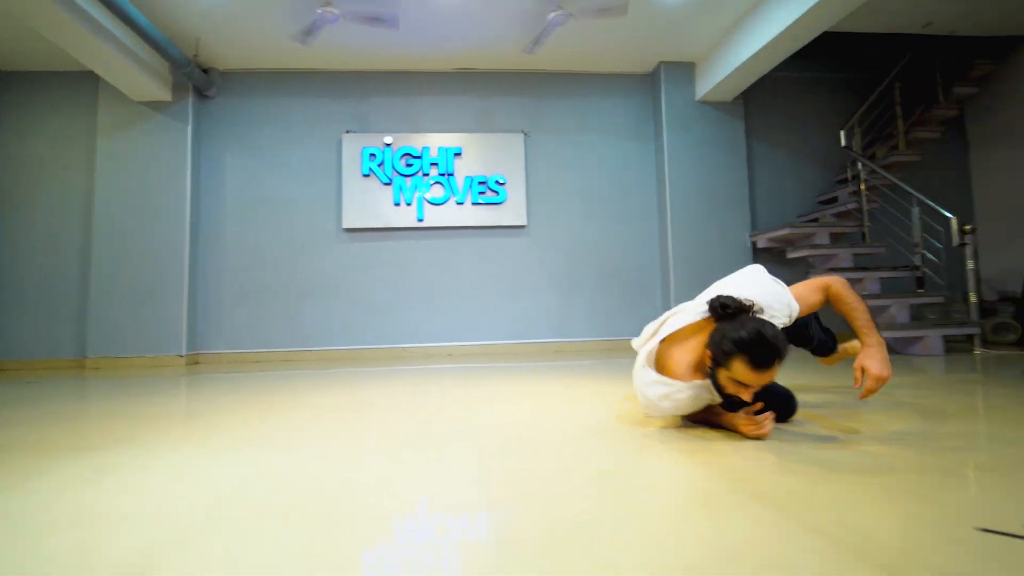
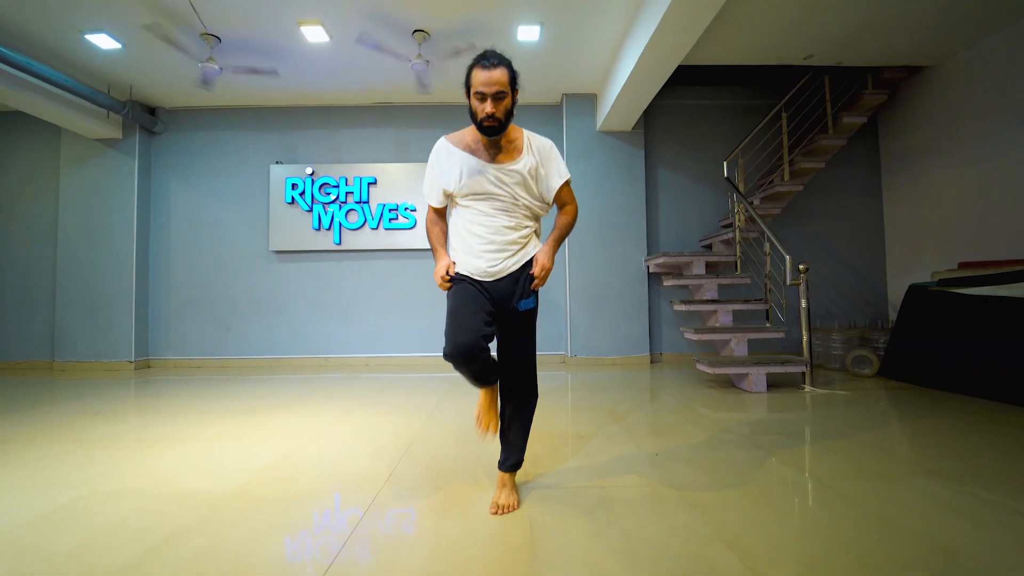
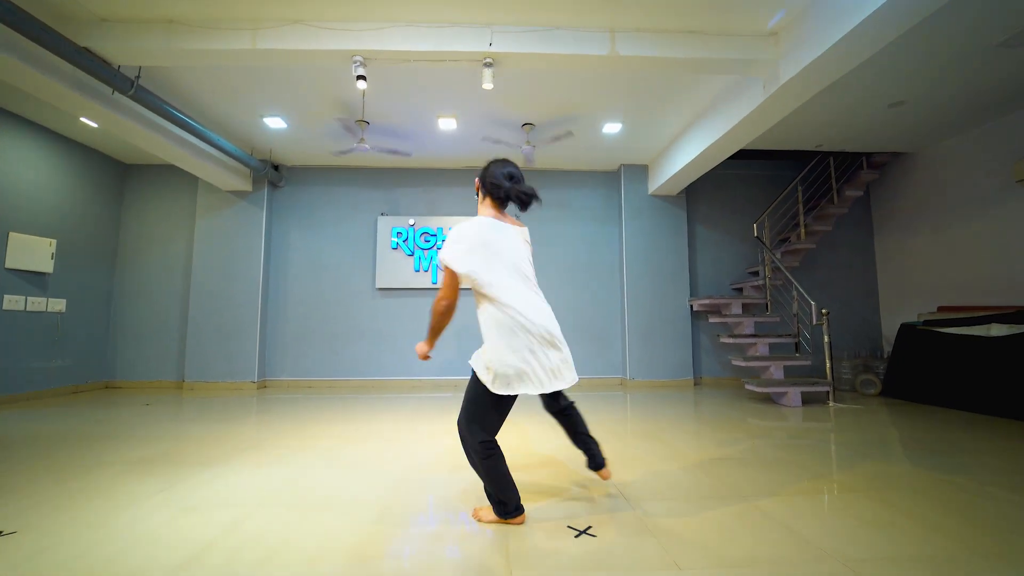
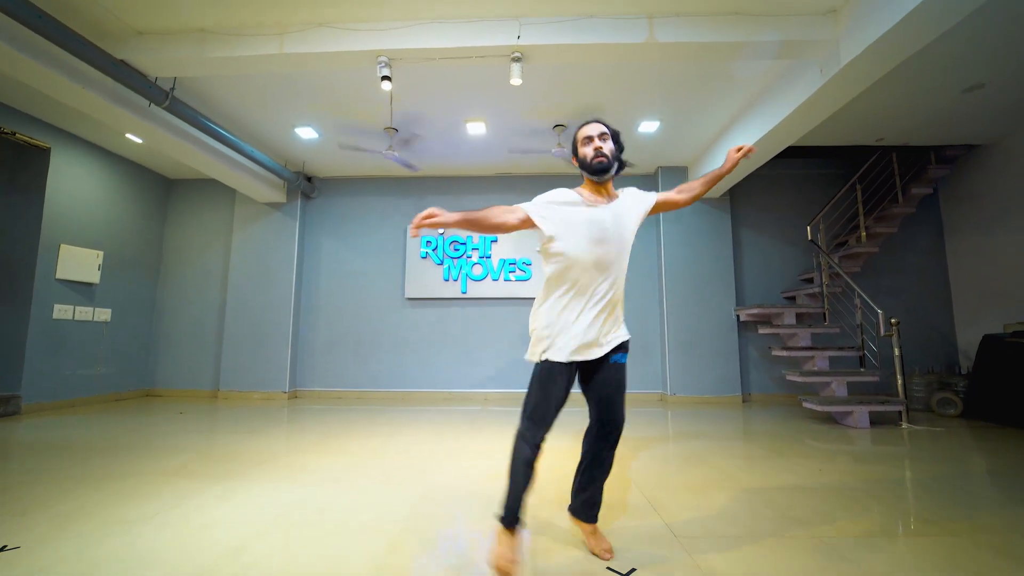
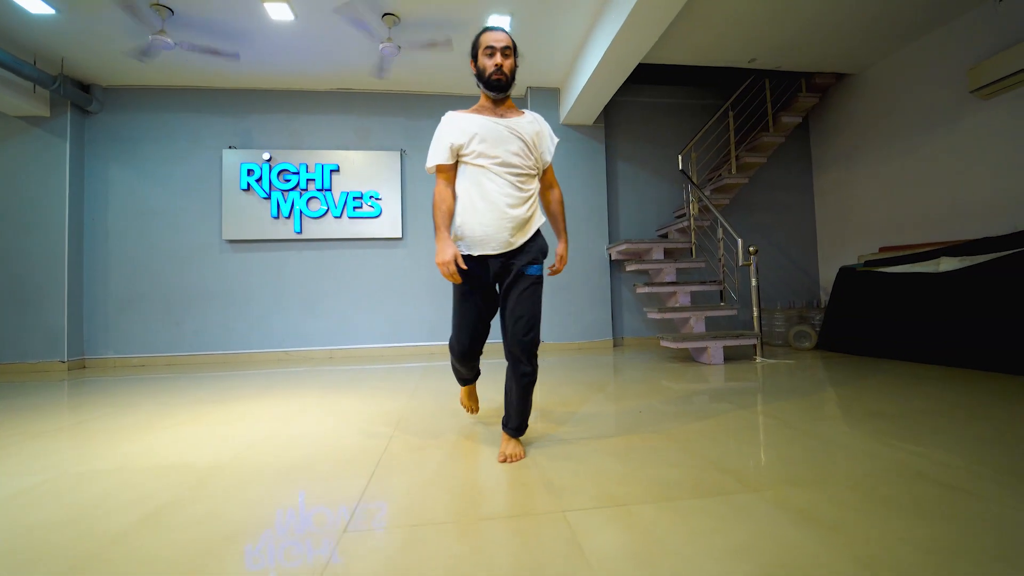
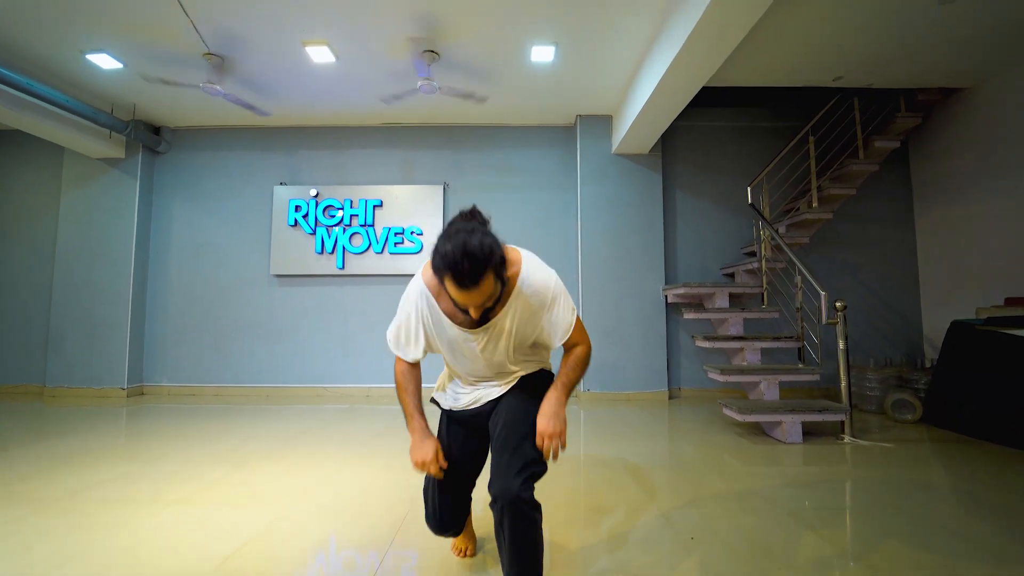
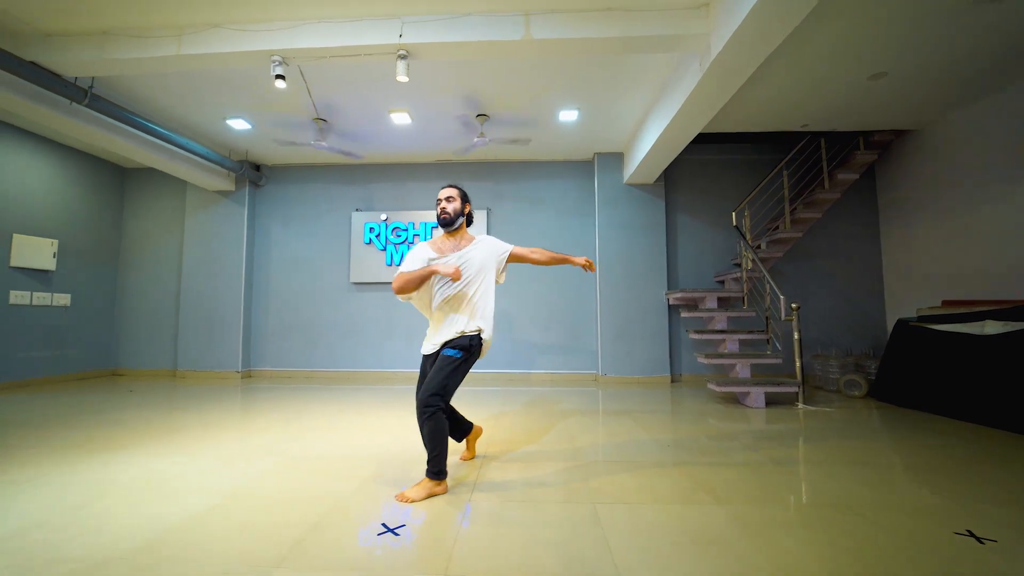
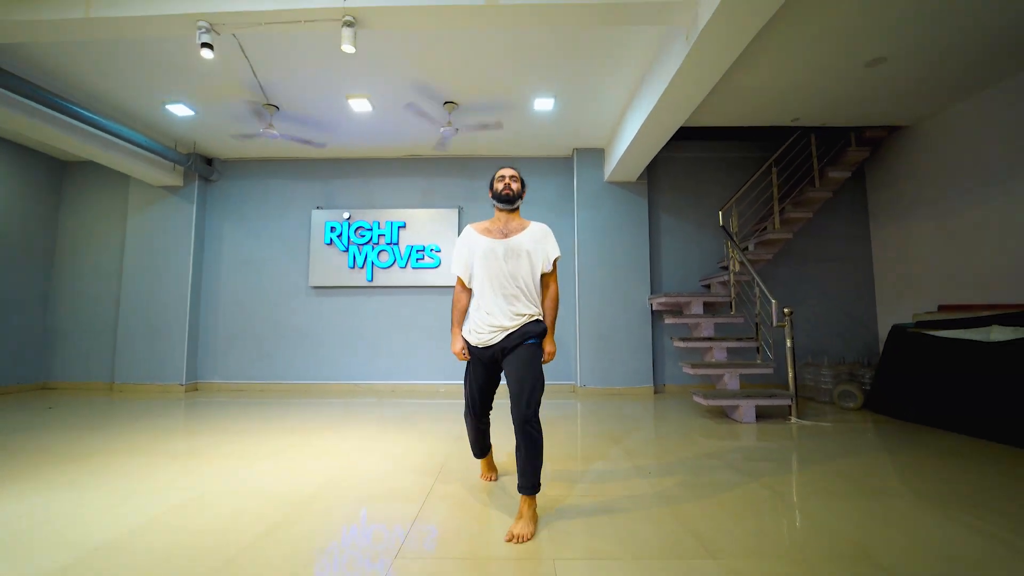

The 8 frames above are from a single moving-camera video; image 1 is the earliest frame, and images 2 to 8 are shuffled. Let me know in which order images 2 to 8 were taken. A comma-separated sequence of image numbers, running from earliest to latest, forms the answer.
5, 2, 6, 8, 7, 4, 3
